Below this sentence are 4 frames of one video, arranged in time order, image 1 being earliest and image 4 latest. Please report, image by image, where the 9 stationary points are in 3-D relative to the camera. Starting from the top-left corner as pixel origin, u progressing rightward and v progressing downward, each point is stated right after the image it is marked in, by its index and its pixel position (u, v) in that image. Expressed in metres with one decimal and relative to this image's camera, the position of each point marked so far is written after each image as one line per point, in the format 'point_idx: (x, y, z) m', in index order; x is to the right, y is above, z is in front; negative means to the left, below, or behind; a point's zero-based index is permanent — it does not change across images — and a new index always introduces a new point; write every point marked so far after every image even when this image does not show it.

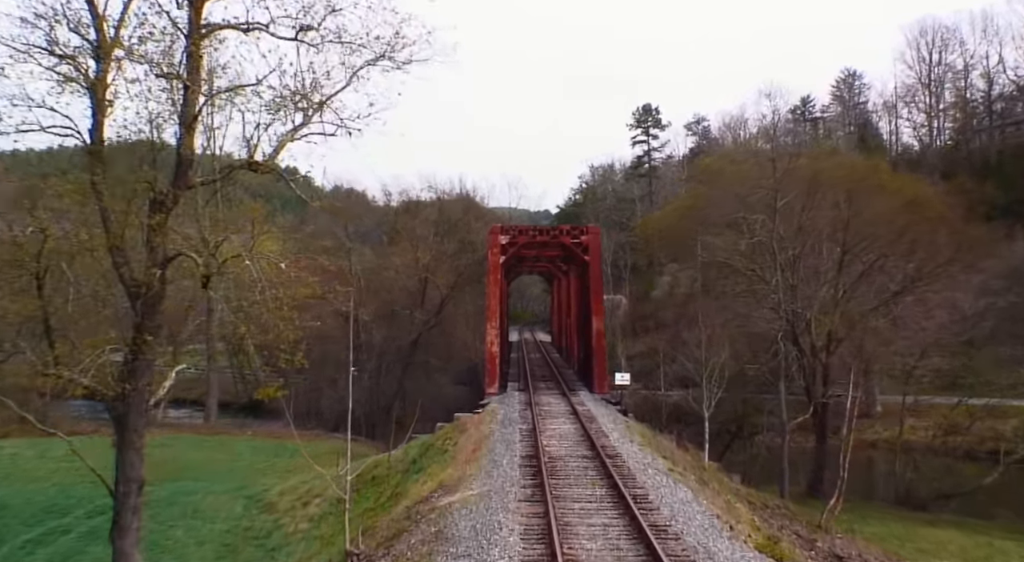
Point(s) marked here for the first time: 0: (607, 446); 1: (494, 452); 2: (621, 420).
0: (+1.7, -3.0, +14.4) m
1: (-0.3, -3.2, +14.5) m
2: (+2.6, -3.3, +18.3) m
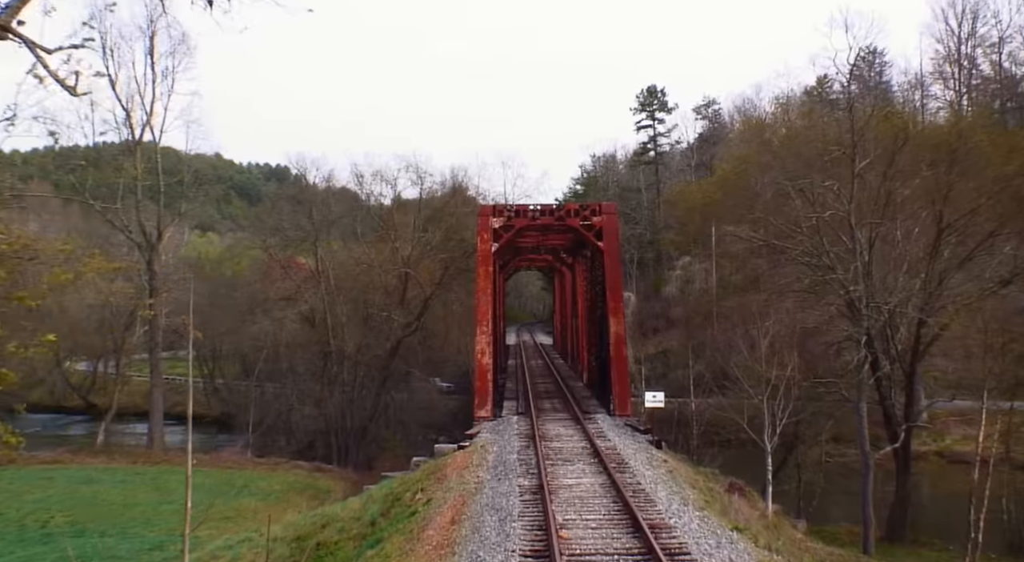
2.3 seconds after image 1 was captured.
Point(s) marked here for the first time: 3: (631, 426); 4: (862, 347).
0: (+1.7, -2.8, +9.2) m
1: (-0.4, -3.0, +9.4) m
2: (+2.5, -3.1, +13.2) m
3: (+2.5, -3.1, +16.8) m
4: (+7.2, -1.3, +16.1) m
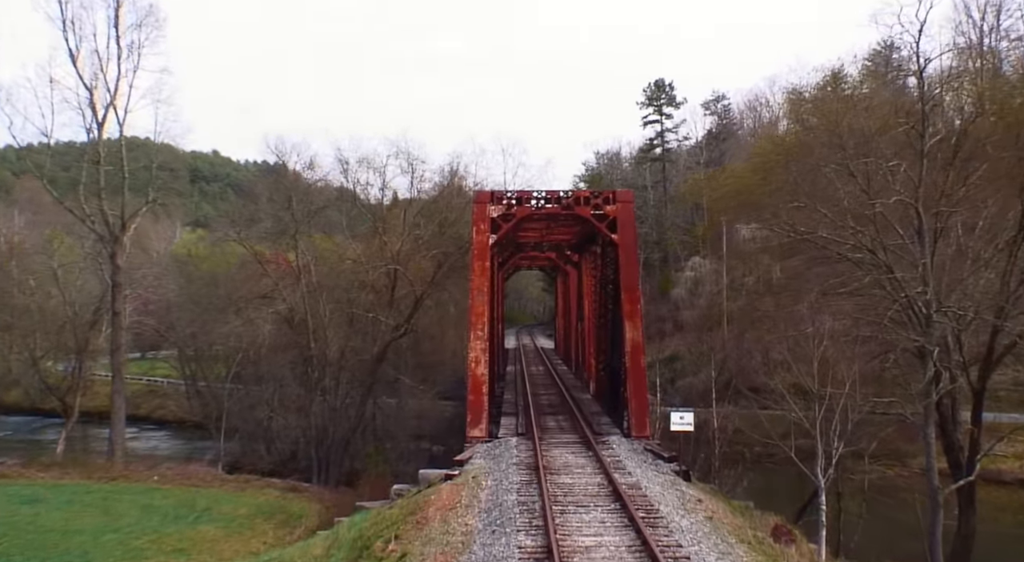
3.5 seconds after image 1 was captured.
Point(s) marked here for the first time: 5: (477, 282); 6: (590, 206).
0: (+1.7, -2.8, +6.5) m
1: (-0.4, -2.9, +6.7) m
2: (+2.5, -3.0, +10.5) m
3: (+2.5, -3.0, +14.0) m
4: (+7.2, -1.3, +13.4) m
5: (-0.8, 0.0, +17.6) m
6: (+1.8, +1.8, +18.5) m
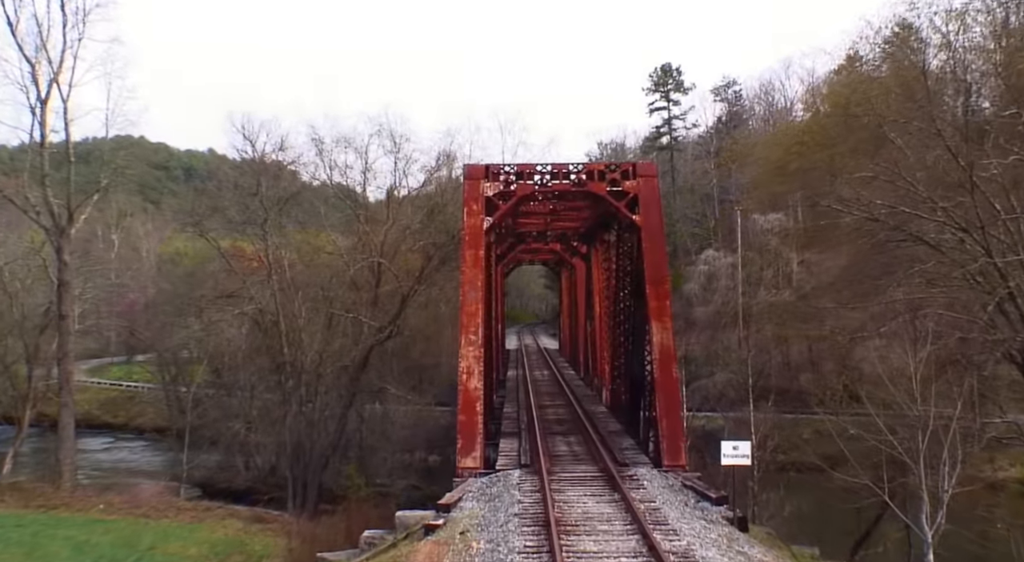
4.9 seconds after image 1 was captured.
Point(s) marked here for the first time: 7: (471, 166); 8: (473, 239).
0: (+1.7, -2.6, +3.4) m
1: (-0.4, -2.8, +3.5) m
2: (+2.5, -2.9, +7.3) m
3: (+2.5, -2.9, +10.9) m
4: (+7.2, -1.1, +10.2) m
5: (-0.8, +0.1, +14.5) m
6: (+1.8, +1.9, +15.3) m
7: (-0.8, +2.2, +15.2) m
8: (-0.7, +0.8, +14.6) m
